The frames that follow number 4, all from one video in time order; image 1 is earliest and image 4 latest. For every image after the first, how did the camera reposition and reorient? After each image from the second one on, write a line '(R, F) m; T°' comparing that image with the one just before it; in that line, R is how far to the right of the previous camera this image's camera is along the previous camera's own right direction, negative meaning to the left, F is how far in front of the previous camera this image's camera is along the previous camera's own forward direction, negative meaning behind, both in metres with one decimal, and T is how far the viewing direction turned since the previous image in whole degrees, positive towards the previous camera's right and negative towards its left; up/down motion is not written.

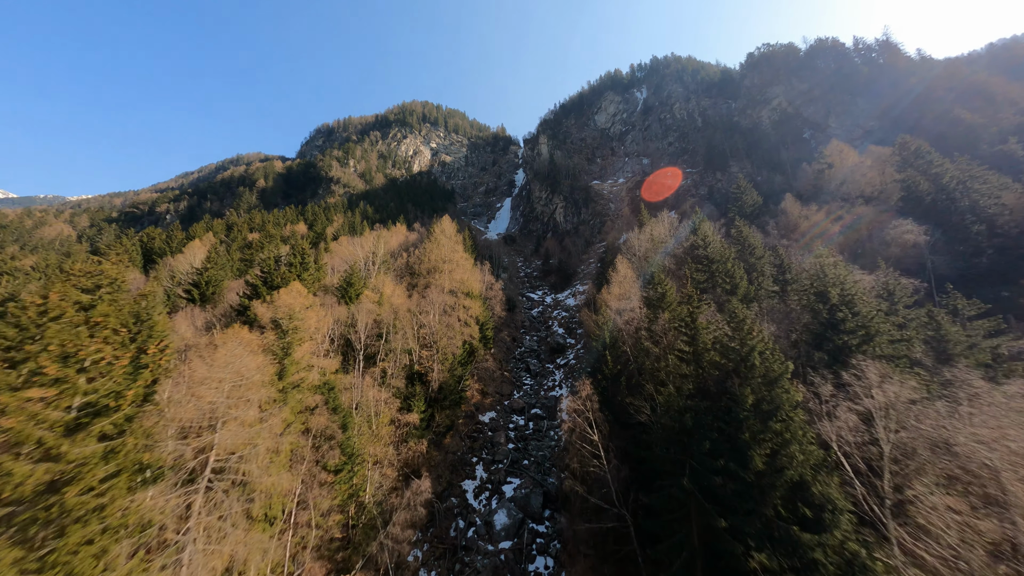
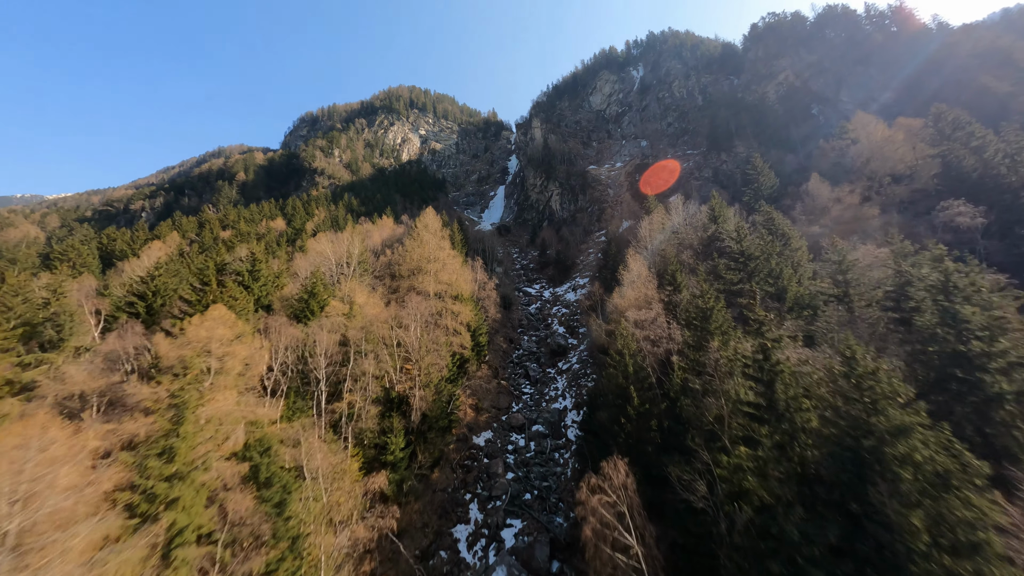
(+0.1, +2.9) m; +1°
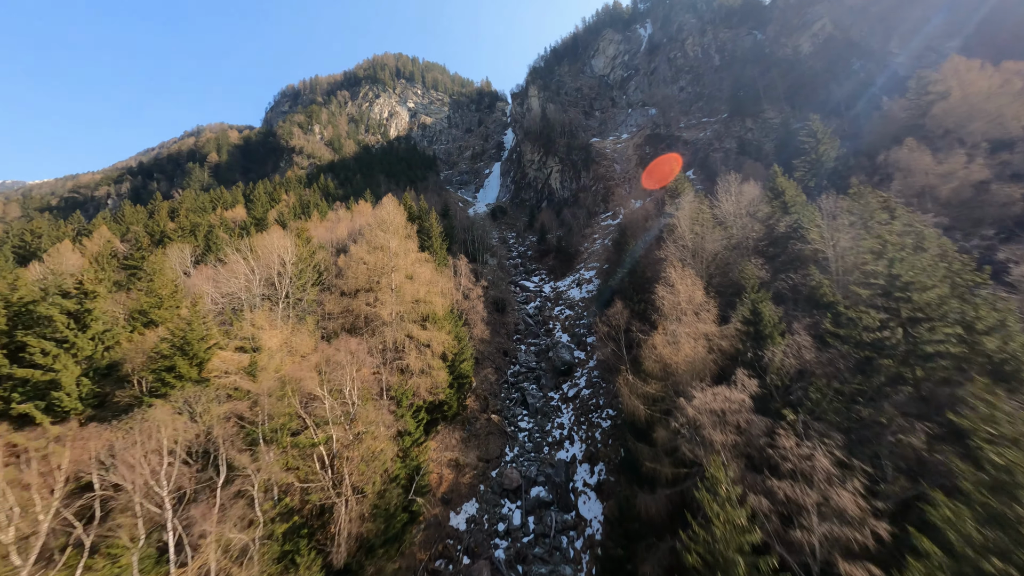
(+0.6, +5.6) m; 0°
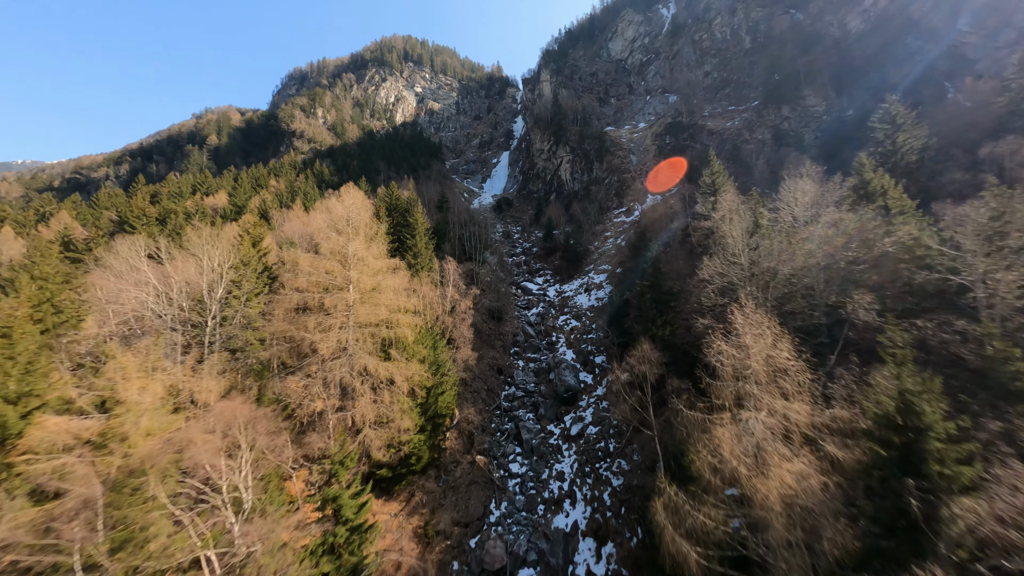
(+0.6, +3.7) m; -1°
